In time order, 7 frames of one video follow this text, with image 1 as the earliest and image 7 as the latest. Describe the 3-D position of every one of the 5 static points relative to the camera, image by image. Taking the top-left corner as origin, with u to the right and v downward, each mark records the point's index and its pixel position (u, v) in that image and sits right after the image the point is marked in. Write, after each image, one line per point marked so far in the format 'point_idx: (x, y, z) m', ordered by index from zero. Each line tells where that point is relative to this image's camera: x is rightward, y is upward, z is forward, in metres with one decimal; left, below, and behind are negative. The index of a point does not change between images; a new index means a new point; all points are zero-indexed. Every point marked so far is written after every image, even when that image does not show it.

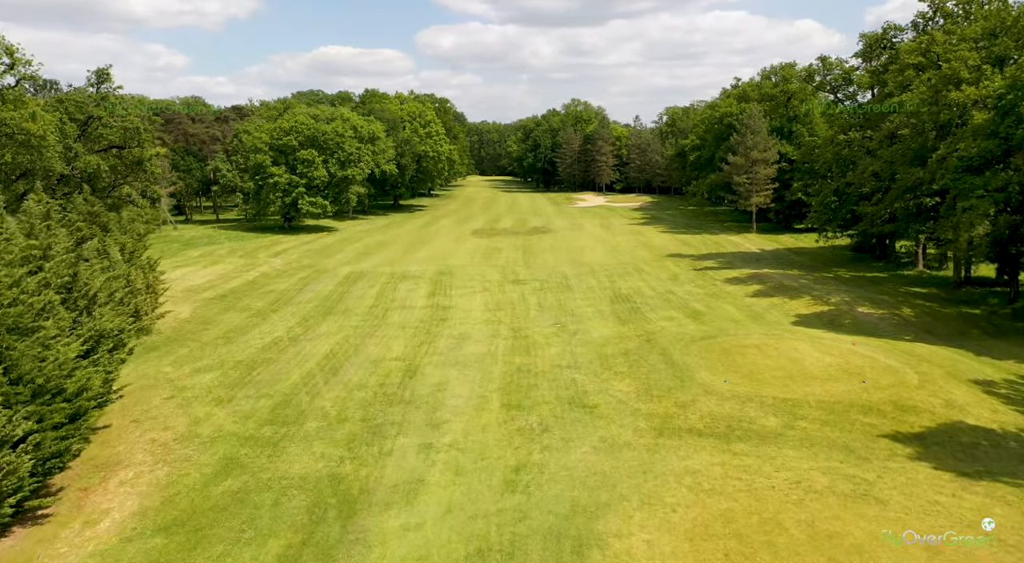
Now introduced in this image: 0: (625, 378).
0: (+2.7, -2.3, +18.8) m
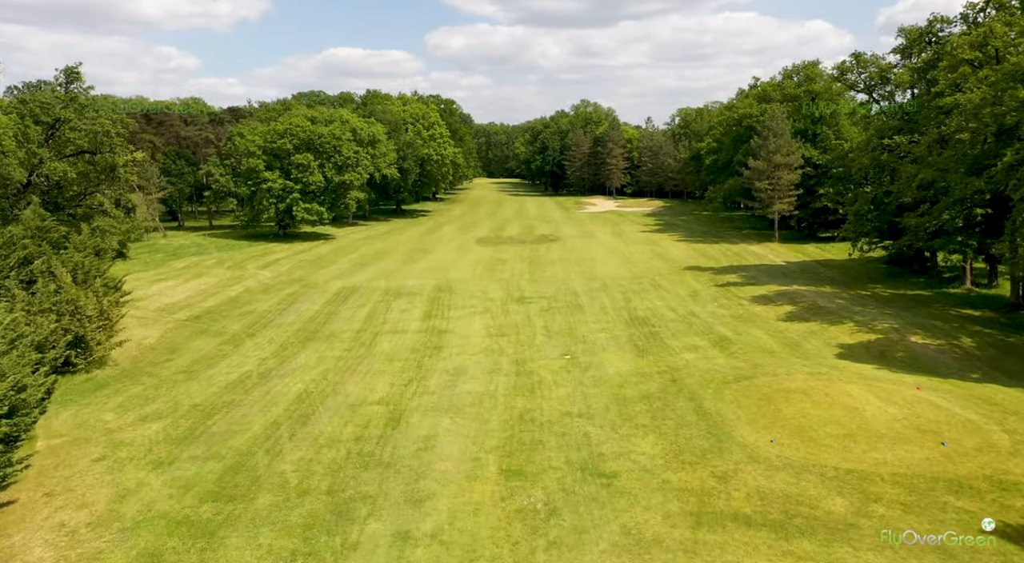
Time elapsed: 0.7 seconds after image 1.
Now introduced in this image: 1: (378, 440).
0: (+2.8, -3.1, +15.6) m
1: (-2.8, -3.3, +16.2) m
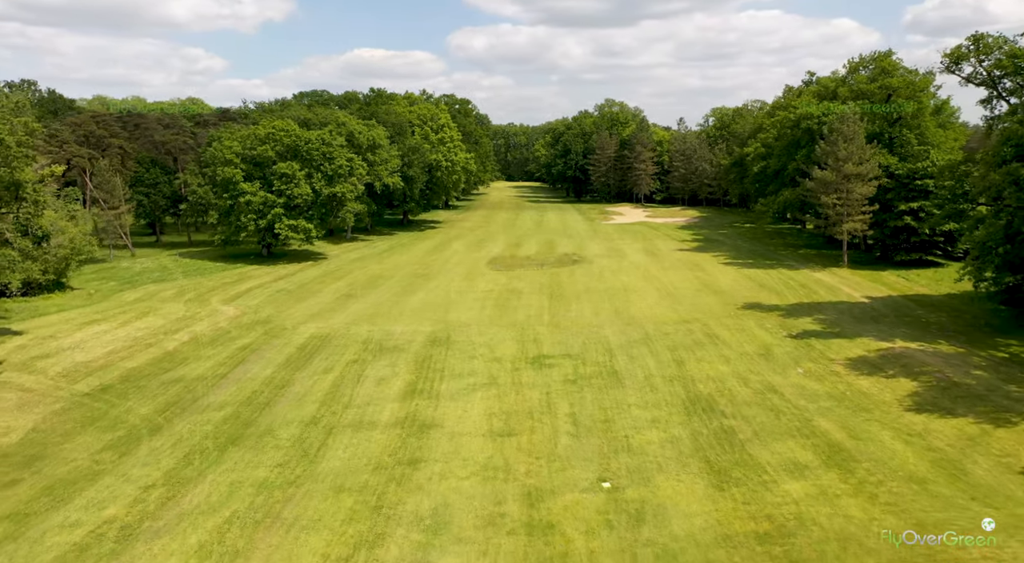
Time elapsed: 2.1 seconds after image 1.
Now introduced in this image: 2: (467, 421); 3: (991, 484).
0: (+2.8, -4.8, +7.7) m
1: (-2.8, -5.0, +8.4) m
2: (-1.1, -3.4, +19.1) m
3: (+9.0, -3.8, +14.5) m
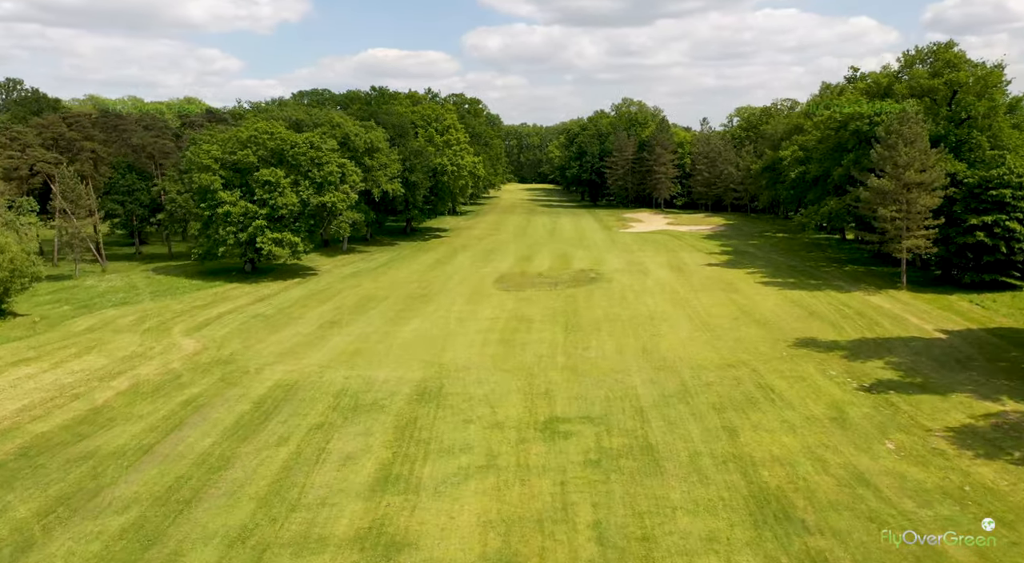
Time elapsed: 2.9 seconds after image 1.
0: (+2.6, -5.9, +2.4) m
1: (-2.9, -6.2, +3.2) m
2: (-1.1, -4.5, +13.9) m
3: (+9.0, -5.0, +9.1) m
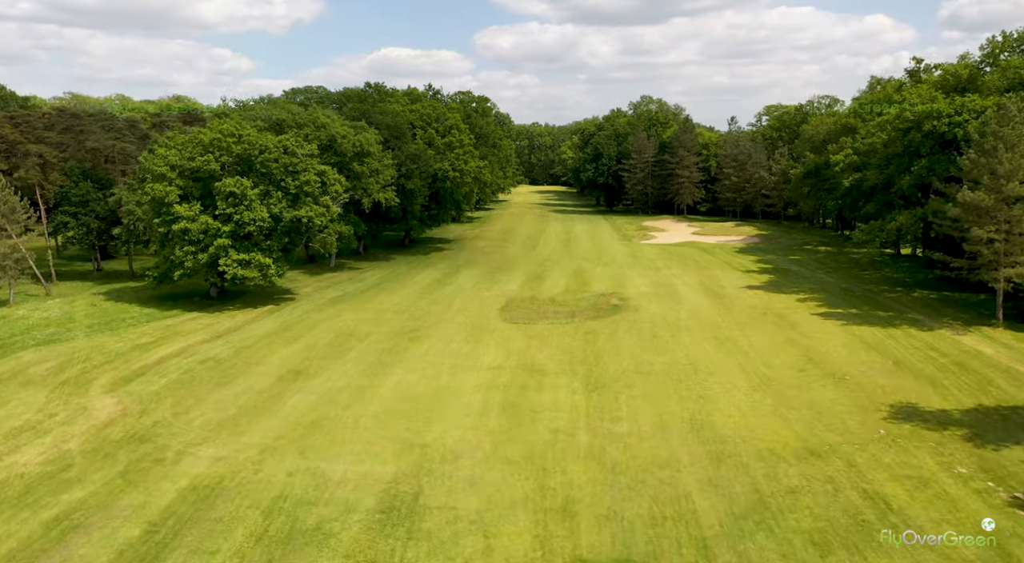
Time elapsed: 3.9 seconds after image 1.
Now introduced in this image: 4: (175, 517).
0: (+2.4, -7.3, -4.2) m
1: (-3.1, -7.5, -3.4) m
2: (-1.1, -5.9, +7.3) m
3: (+8.9, -6.4, +2.3) m
4: (-6.8, -4.7, +15.7) m
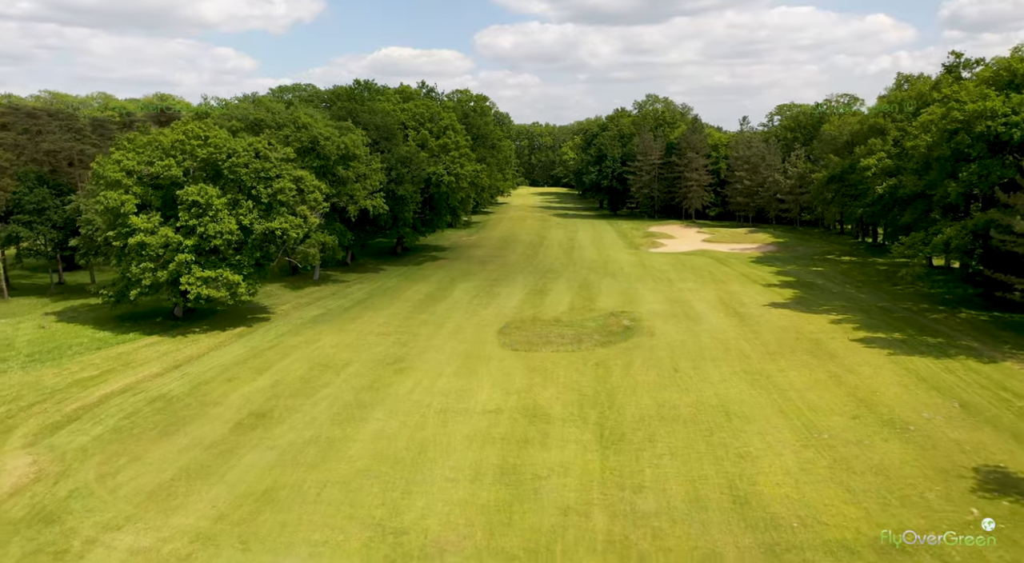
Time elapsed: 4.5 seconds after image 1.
0: (+2.4, -8.2, -8.3) m
1: (-3.1, -8.4, -7.4) m
2: (-1.1, -6.8, +3.2) m
3: (+8.9, -7.2, -1.7) m
4: (-6.8, -5.5, +11.7) m
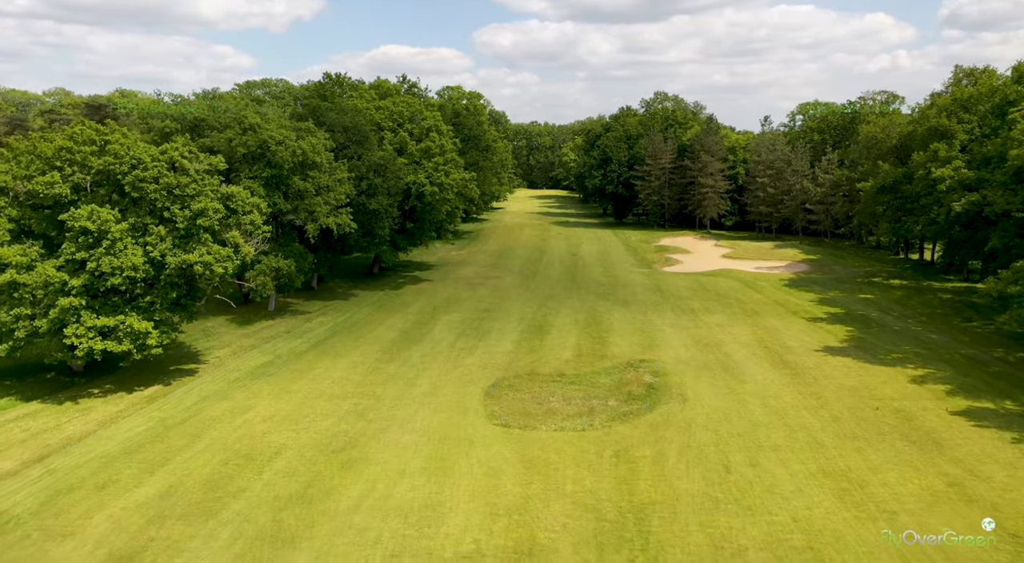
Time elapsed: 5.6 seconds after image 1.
0: (+2.1, -9.9, -15.9) m
1: (-3.4, -10.1, -15.0) m
2: (-1.4, -8.4, -4.3) m
3: (+8.6, -8.9, -9.3) m
4: (-7.1, -7.2, +4.1) m
